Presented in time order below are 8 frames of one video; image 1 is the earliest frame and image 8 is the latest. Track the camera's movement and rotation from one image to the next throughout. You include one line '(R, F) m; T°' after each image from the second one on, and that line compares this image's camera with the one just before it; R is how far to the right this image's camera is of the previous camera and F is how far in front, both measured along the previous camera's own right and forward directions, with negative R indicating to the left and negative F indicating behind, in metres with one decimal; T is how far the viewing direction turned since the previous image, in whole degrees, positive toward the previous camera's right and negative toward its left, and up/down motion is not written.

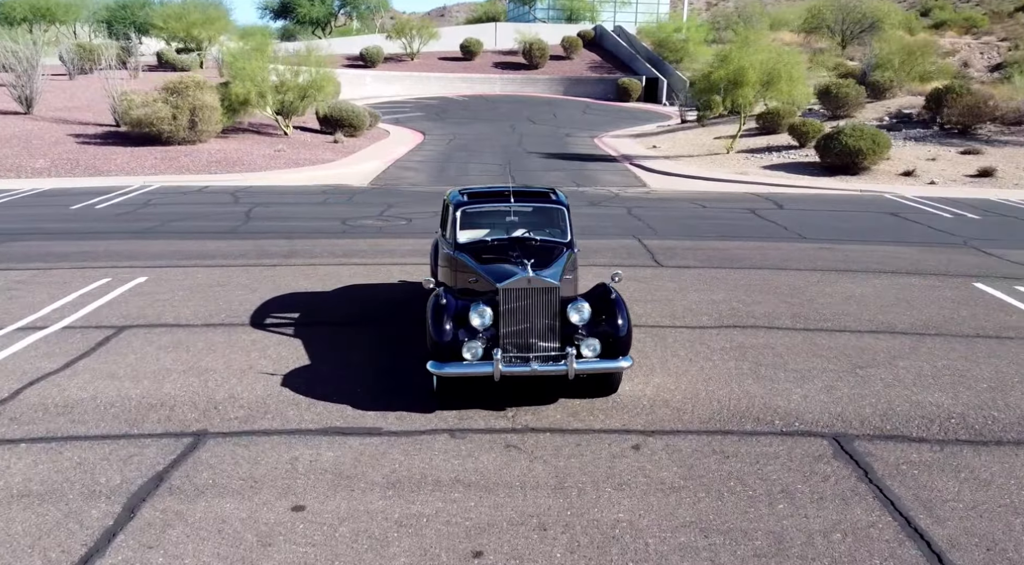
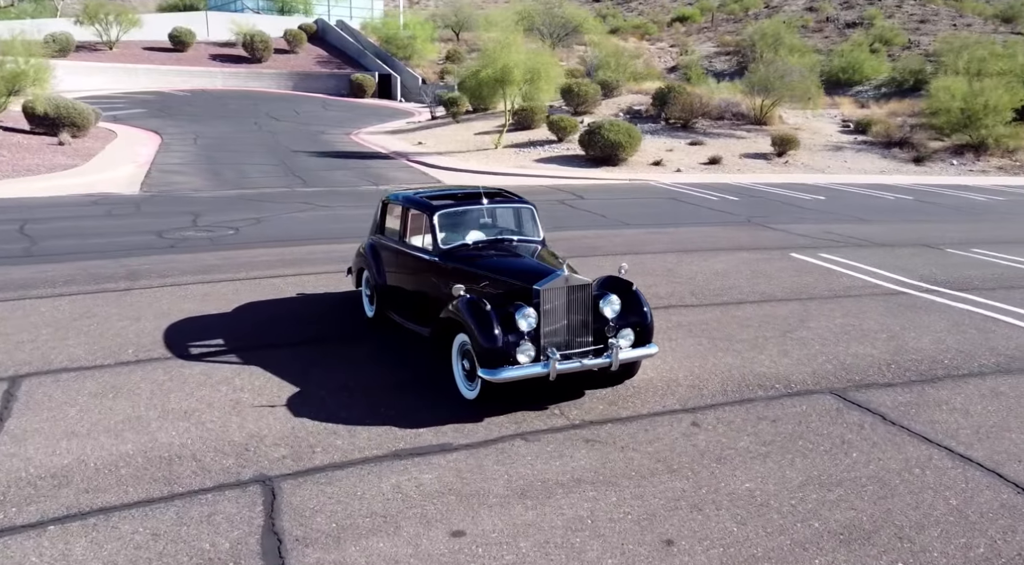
(-2.0, +0.4) m; +19°
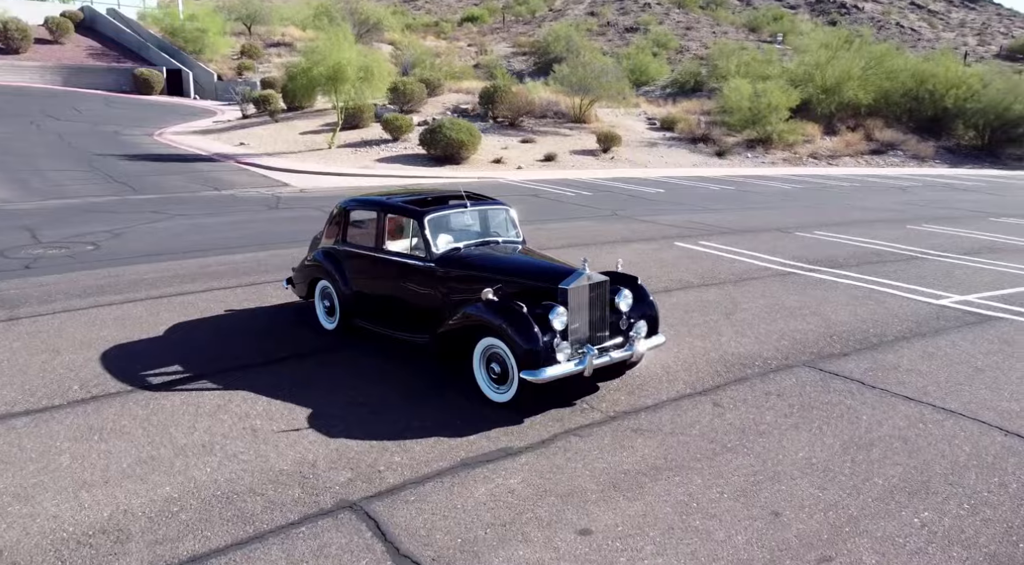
(-1.5, +0.1) m; +14°
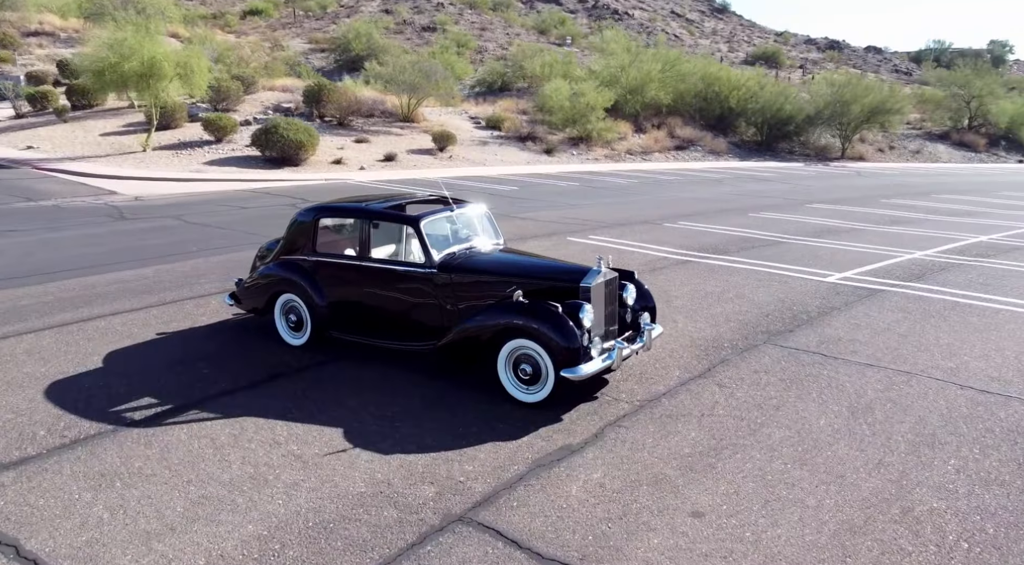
(-1.5, +0.1) m; +13°
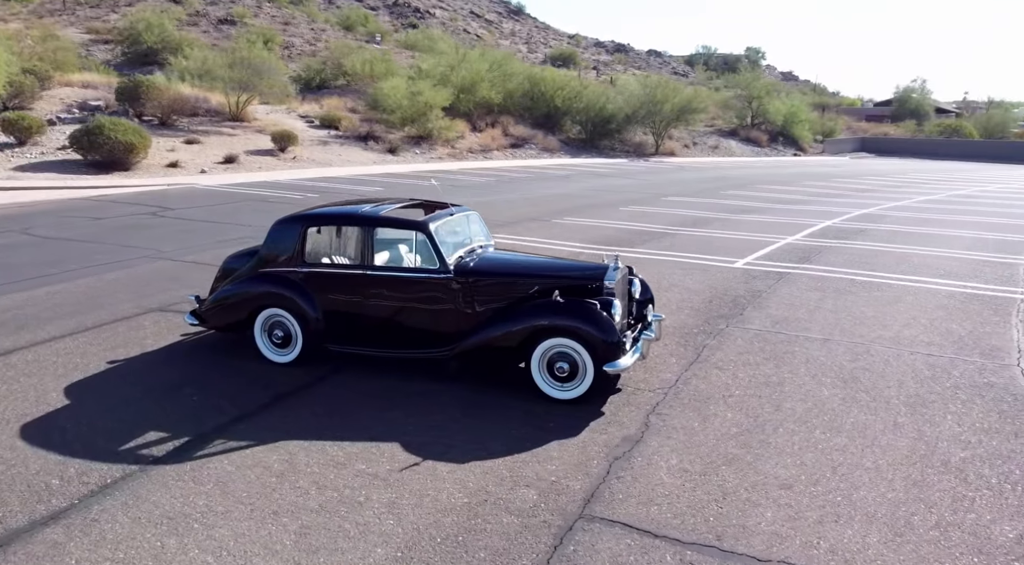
(-1.5, +0.1) m; +13°
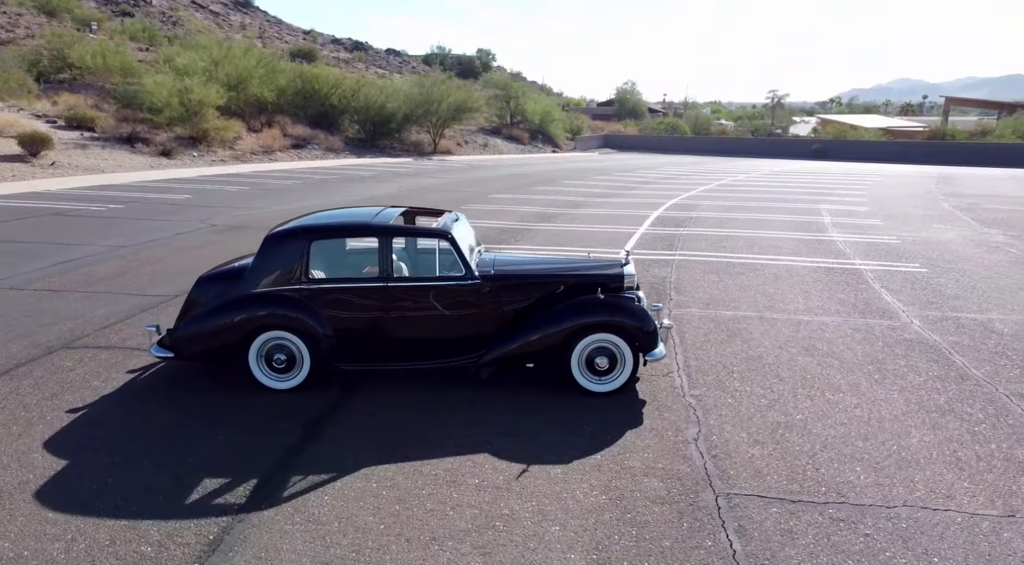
(-1.9, +0.2) m; +17°
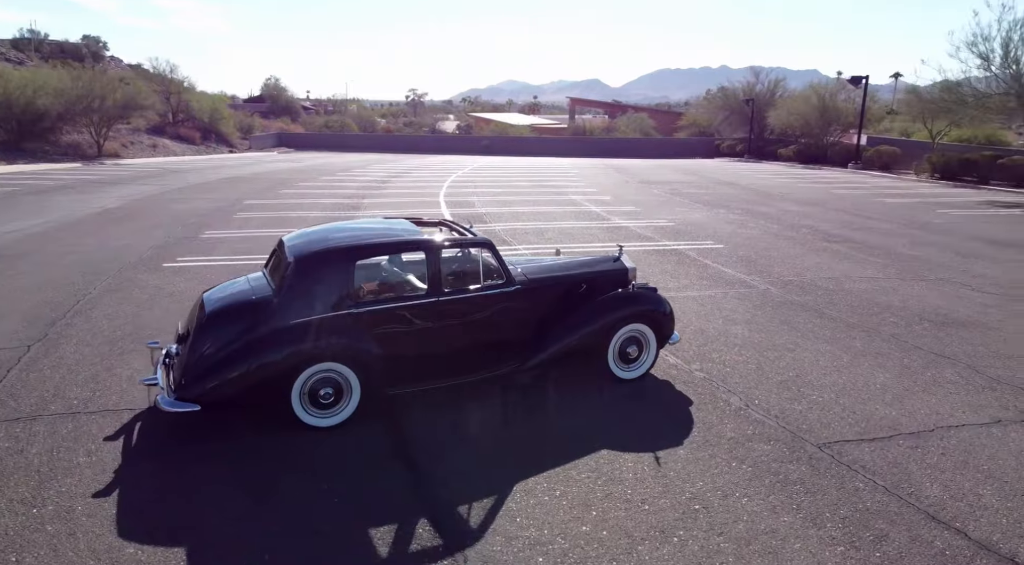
(-2.6, +0.5) m; +23°
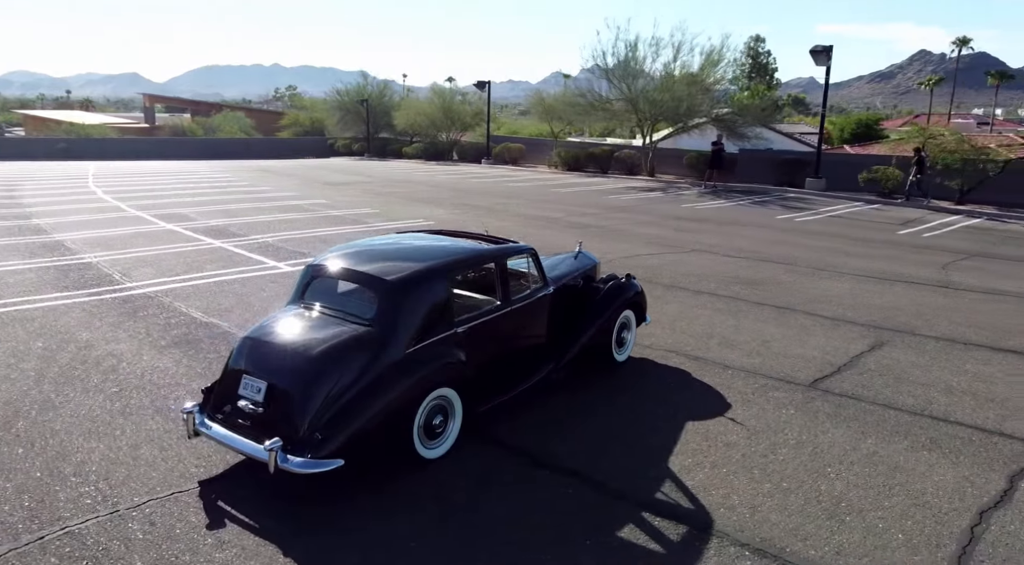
(-3.0, +0.6) m; +27°
